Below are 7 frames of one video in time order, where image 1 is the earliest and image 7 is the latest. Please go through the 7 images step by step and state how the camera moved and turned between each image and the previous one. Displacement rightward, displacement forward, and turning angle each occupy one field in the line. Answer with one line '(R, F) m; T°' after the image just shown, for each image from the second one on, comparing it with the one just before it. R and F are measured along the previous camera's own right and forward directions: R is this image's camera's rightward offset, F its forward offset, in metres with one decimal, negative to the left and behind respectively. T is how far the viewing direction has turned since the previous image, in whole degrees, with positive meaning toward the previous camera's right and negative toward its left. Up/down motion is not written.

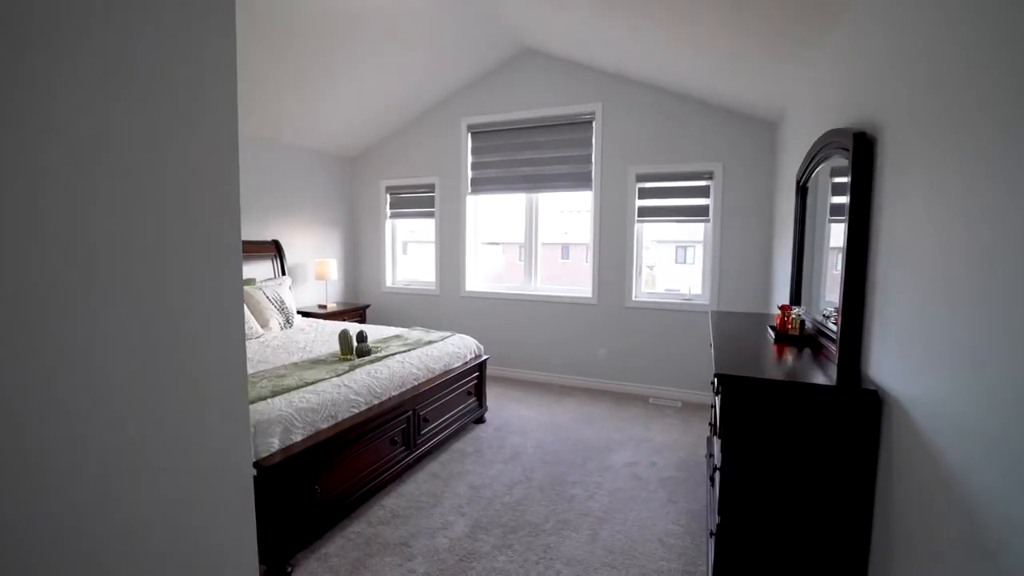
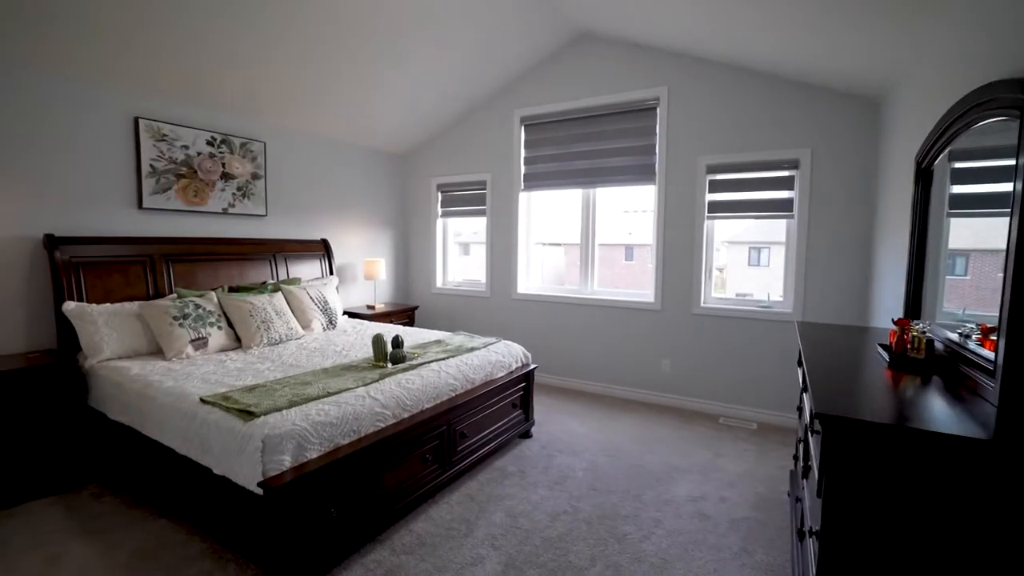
(+0.1, +0.3) m; -7°
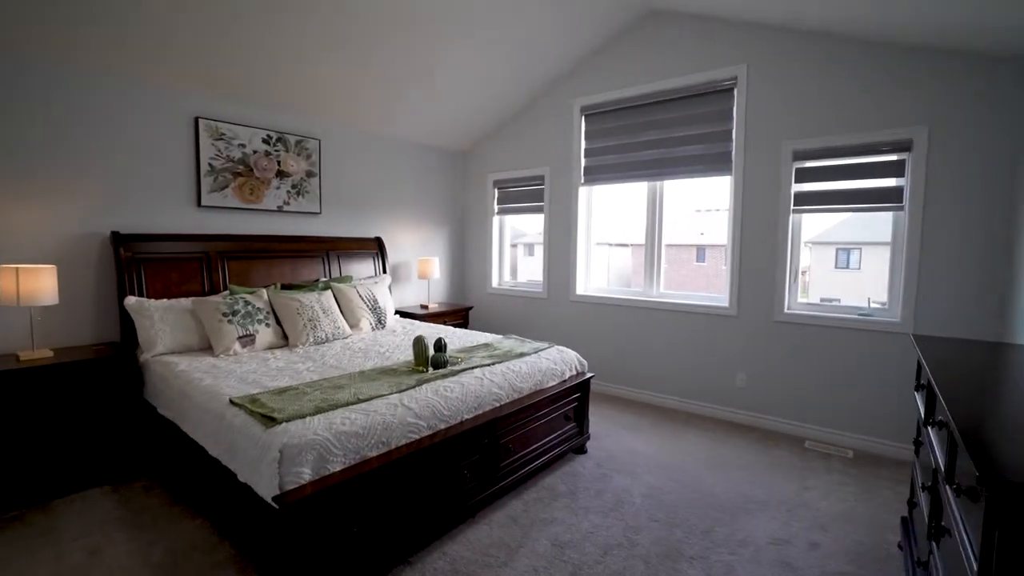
(+0.1, +0.3) m; -8°
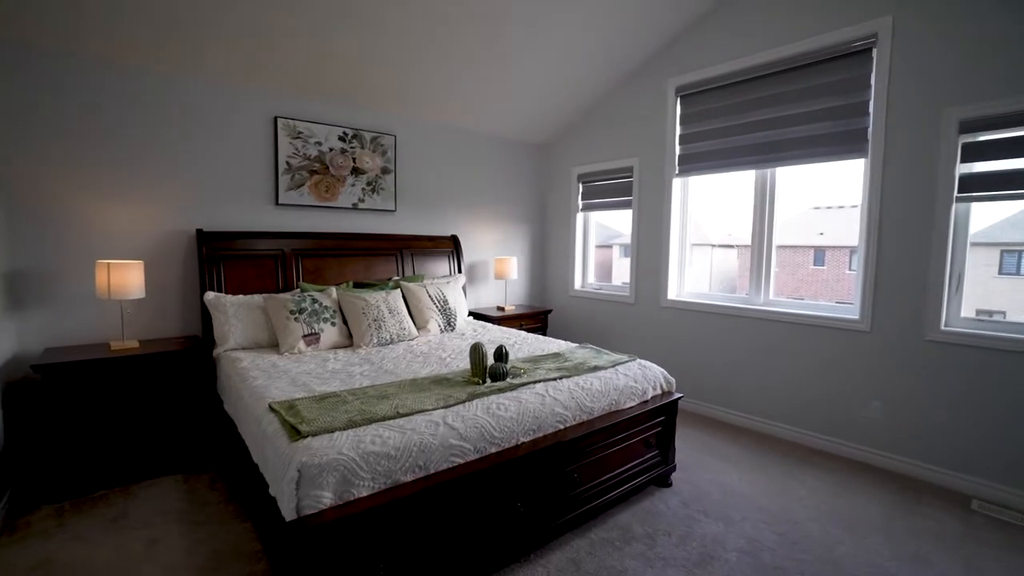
(+0.1, +0.3) m; -11°
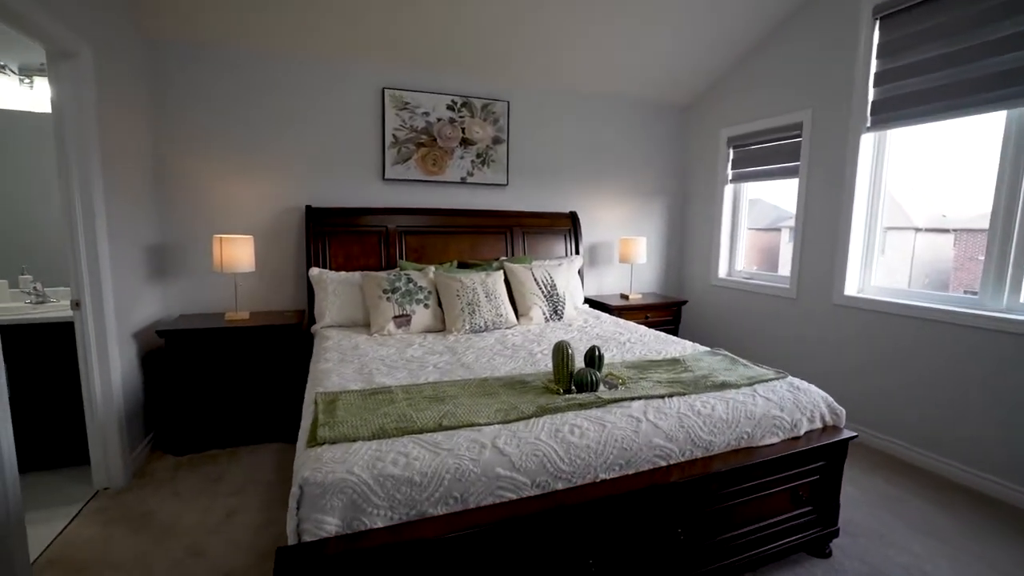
(+0.2, +0.5) m; -18°
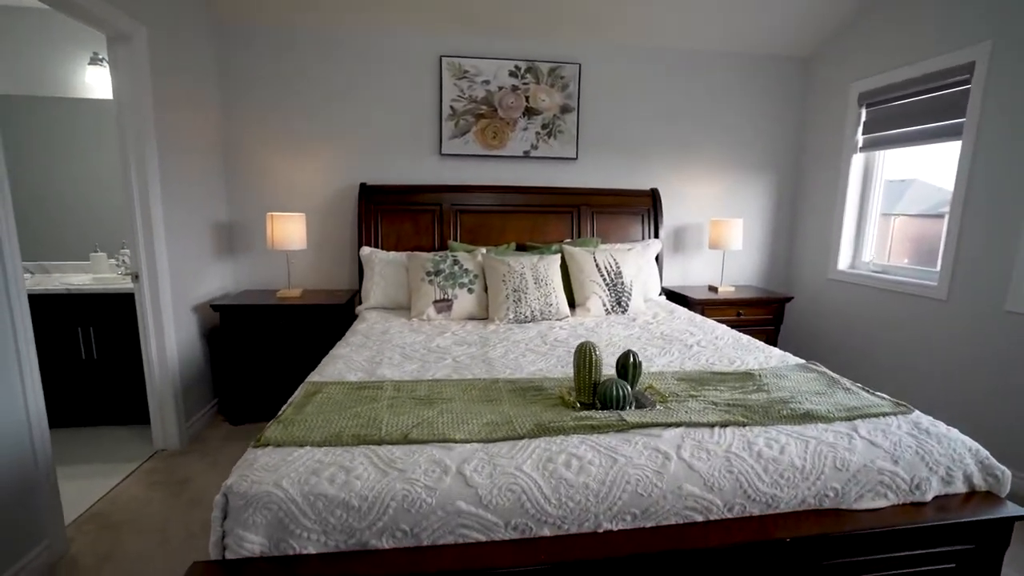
(+0.3, +0.4) m; -13°
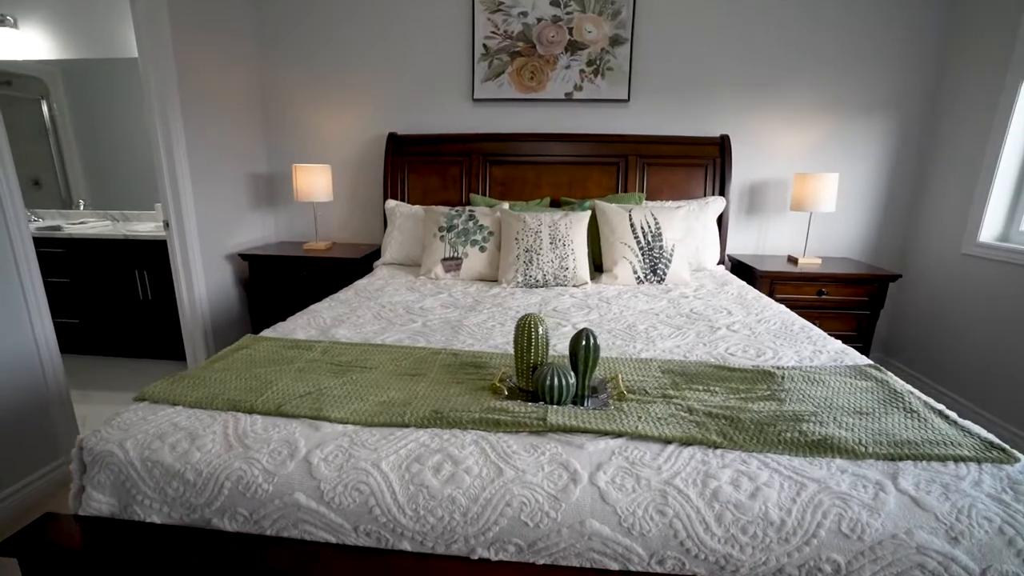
(+0.5, +0.3) m; -14°
